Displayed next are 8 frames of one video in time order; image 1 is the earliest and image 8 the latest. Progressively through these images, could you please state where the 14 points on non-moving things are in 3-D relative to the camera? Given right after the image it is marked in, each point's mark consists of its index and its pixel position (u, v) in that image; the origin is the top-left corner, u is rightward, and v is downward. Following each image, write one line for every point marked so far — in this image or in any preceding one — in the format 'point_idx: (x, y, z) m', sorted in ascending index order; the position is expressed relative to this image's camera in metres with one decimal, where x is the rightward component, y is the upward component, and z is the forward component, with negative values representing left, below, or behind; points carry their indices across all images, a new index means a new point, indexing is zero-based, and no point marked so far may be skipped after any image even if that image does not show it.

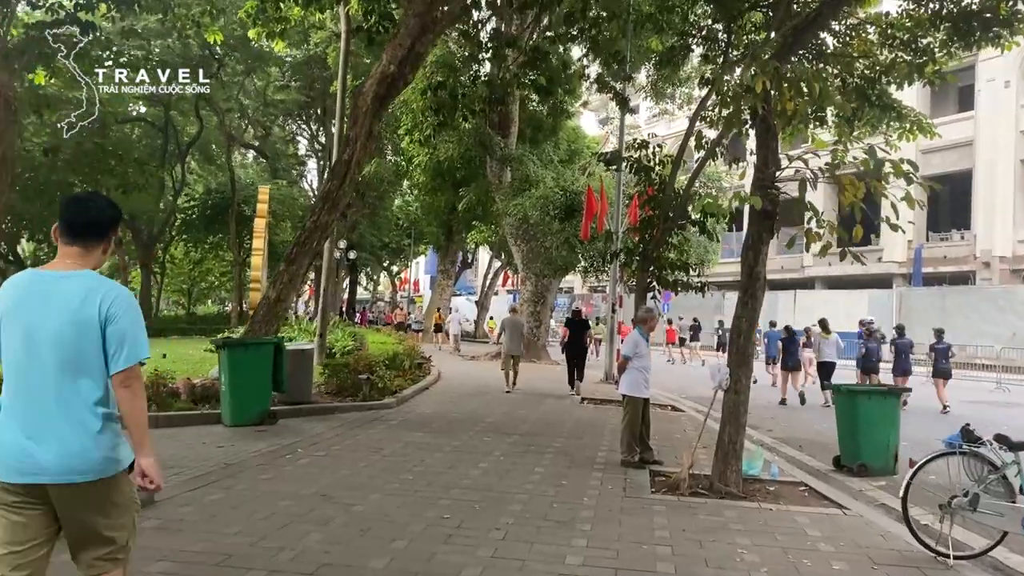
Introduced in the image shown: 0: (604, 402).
0: (+1.4, -1.7, +12.7) m
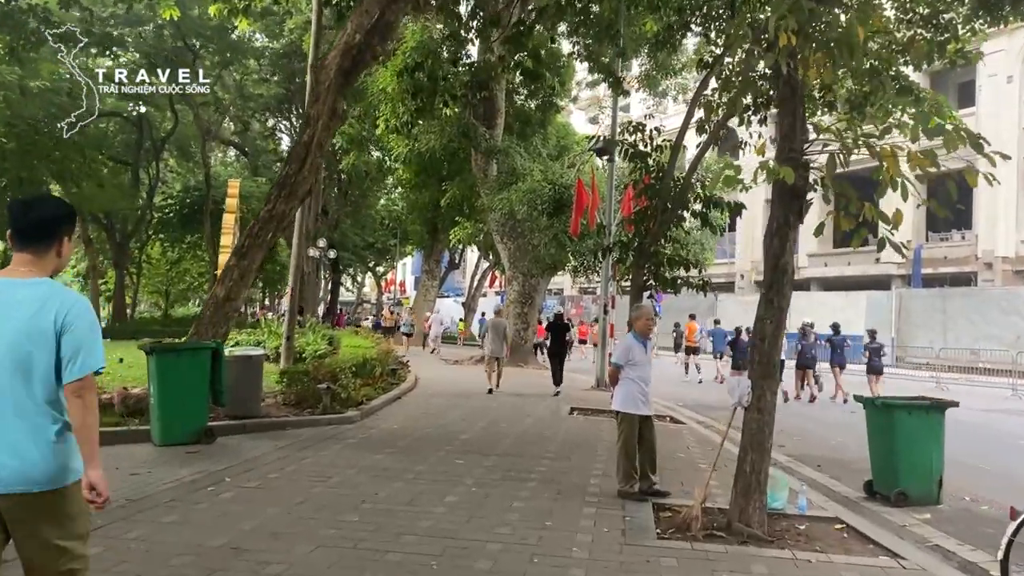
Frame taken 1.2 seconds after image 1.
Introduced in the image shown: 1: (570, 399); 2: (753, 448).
0: (+1.1, -1.7, +11.5) m
1: (+0.9, -1.7, +13.2) m
2: (+1.5, -1.0, +5.3) m
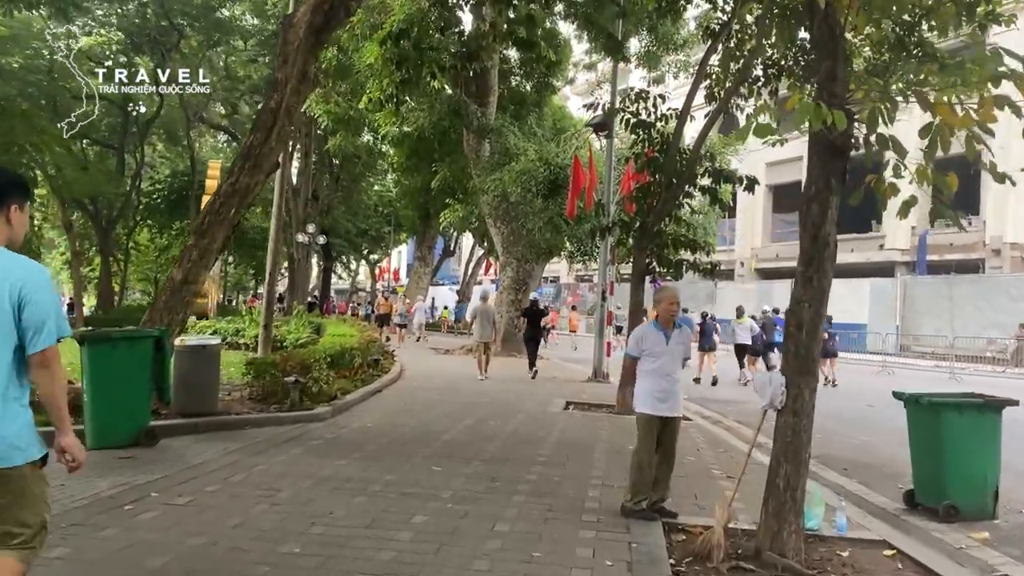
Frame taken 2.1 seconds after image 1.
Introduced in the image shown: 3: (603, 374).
0: (+1.0, -1.5, +10.5) m
1: (+0.8, -1.5, +12.2) m
2: (+1.4, -0.9, +4.4) m
3: (+1.6, -1.5, +14.4) m
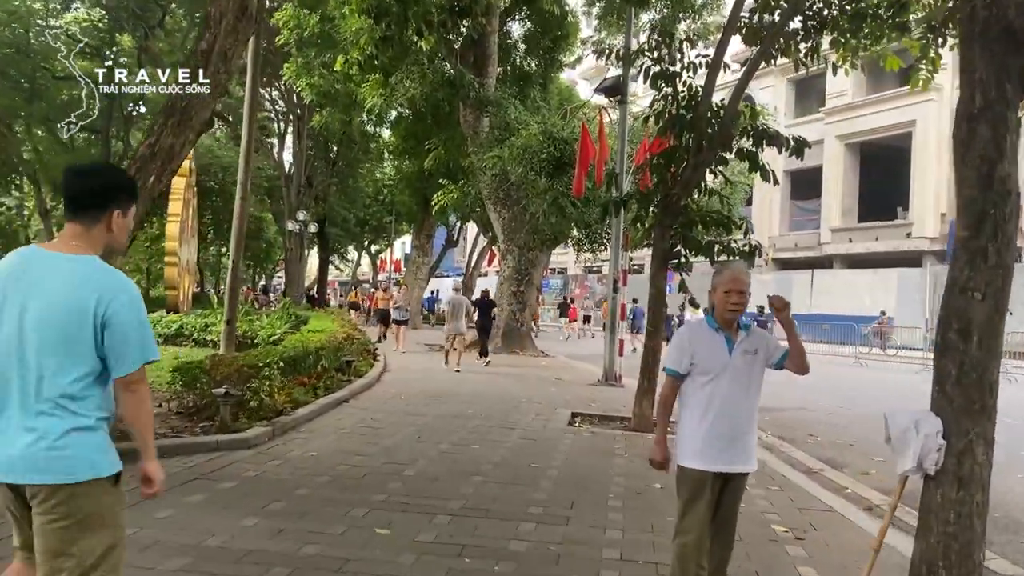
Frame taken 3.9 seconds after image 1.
0: (+1.0, -1.4, +8.7) m
1: (+0.7, -1.4, +10.4) m
2: (+1.3, -0.8, +2.5) m
3: (+1.5, -1.3, +12.6) m
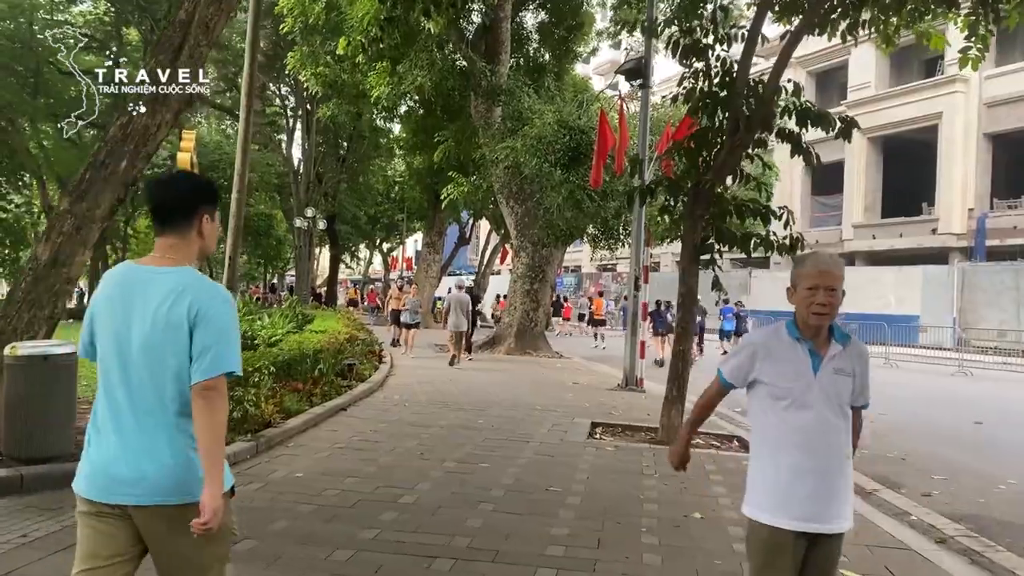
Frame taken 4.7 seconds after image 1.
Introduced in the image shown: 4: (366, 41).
0: (+1.1, -1.3, +7.9) m
1: (+0.9, -1.3, +9.6) m
2: (+1.3, -0.8, +1.7) m
3: (+1.7, -1.3, +11.8) m
4: (-2.6, +4.4, +14.8) m
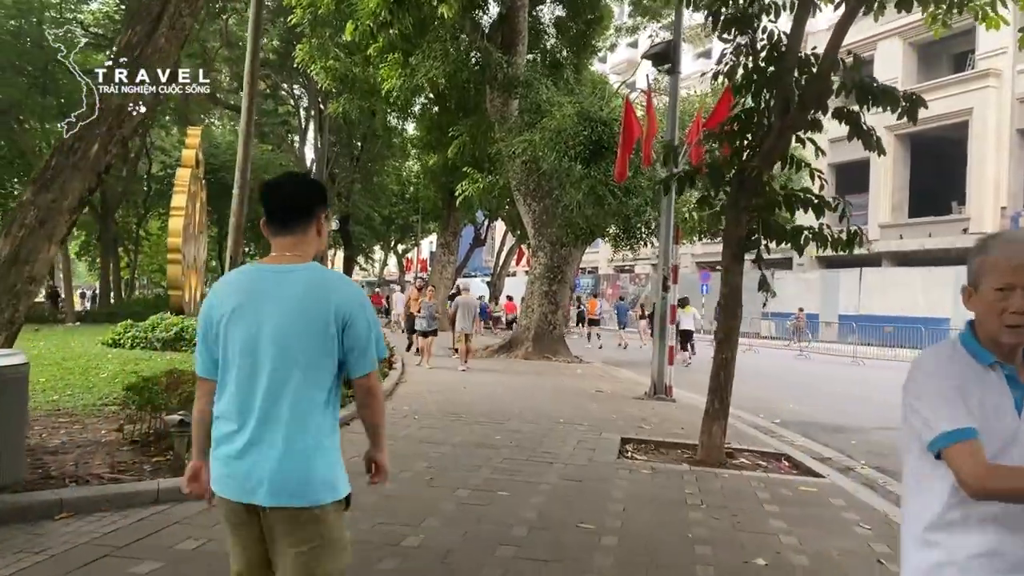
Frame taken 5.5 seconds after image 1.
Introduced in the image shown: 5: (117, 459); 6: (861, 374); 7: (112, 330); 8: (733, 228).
0: (+1.3, -1.4, +7.0) m
1: (+1.1, -1.3, +8.8) m
2: (+1.4, -0.8, +0.9) m
3: (+2.0, -1.3, +10.9) m
4: (-2.3, +4.3, +14.1) m
5: (-2.6, -1.1, +5.5) m
6: (+7.3, -1.8, +17.6) m
7: (-7.3, -0.8, +15.3) m
8: (+1.8, +0.5, +6.8) m
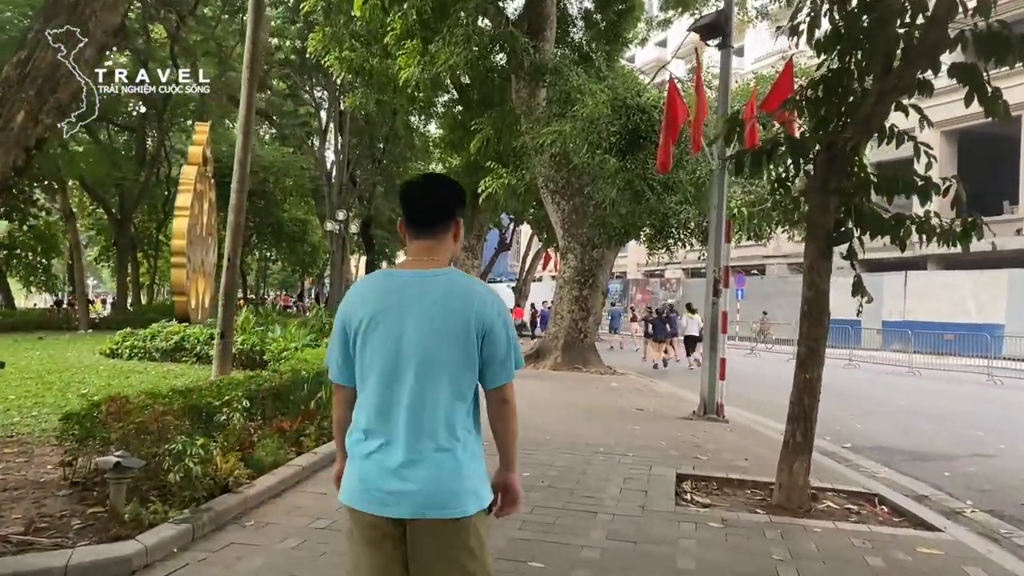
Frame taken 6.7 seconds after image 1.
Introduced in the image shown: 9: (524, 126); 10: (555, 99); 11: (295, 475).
0: (+1.5, -1.4, +5.8) m
1: (+1.4, -1.4, +7.5) m
2: (+1.4, -0.8, -0.4) m
3: (+2.3, -1.4, +9.6) m
4: (-1.9, +4.3, +12.9) m
5: (-2.4, -1.1, +4.4) m
6: (+7.8, -1.9, +16.1) m
7: (-6.8, -0.9, +14.3) m
8: (+2.0, +0.5, +5.5) m
9: (+0.2, +2.9, +15.1) m
10: (+0.7, +3.3, +14.6) m
11: (-1.4, -1.2, +5.2) m
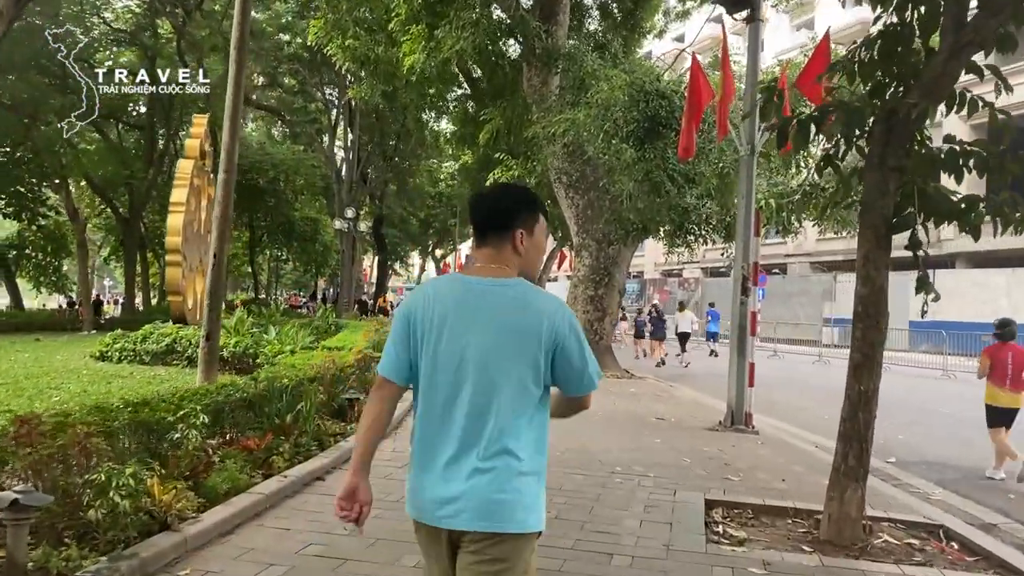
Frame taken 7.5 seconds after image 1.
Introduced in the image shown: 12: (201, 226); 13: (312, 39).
0: (+1.5, -1.4, +4.9) m
1: (+1.4, -1.4, +6.7) m
2: (+1.3, -0.8, -1.2) m
3: (+2.4, -1.3, +8.8) m
4: (-1.7, +4.3, +12.1) m
5: (-2.4, -1.1, +3.6) m
6: (+8.1, -1.8, +15.1) m
7: (-6.6, -0.9, +13.6) m
8: (+2.0, +0.5, +4.7) m
9: (+0.4, +2.9, +14.3) m
10: (+0.9, +3.3, +13.8) m
11: (-1.4, -1.1, +4.4) m
12: (-5.7, +1.1, +15.3) m
13: (-4.1, +5.0, +17.0) m
